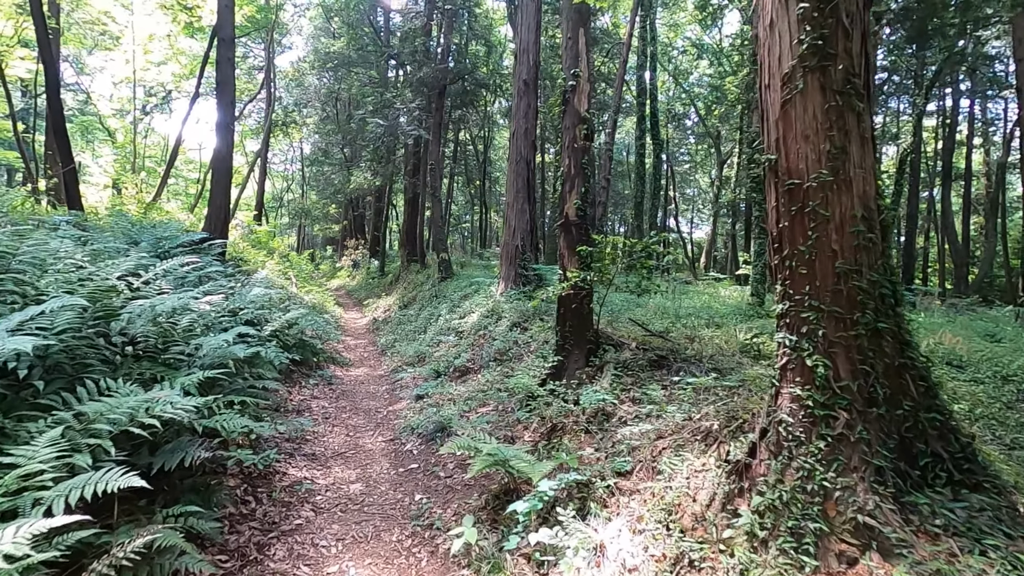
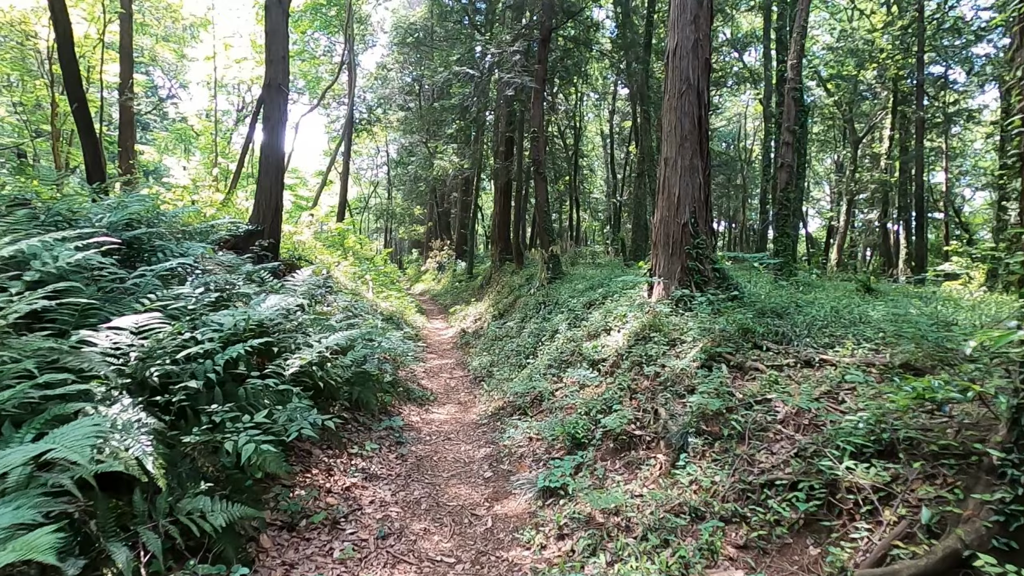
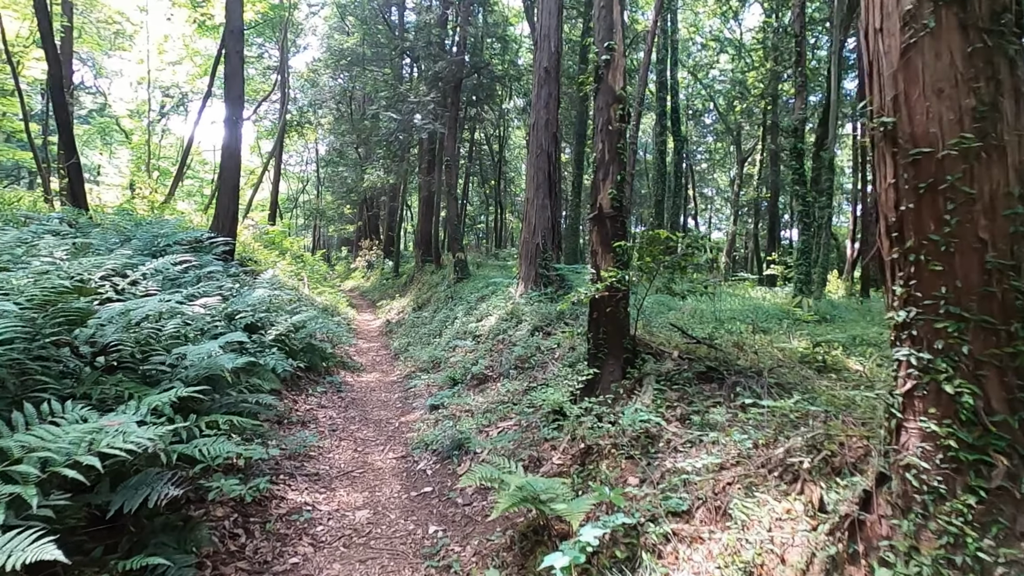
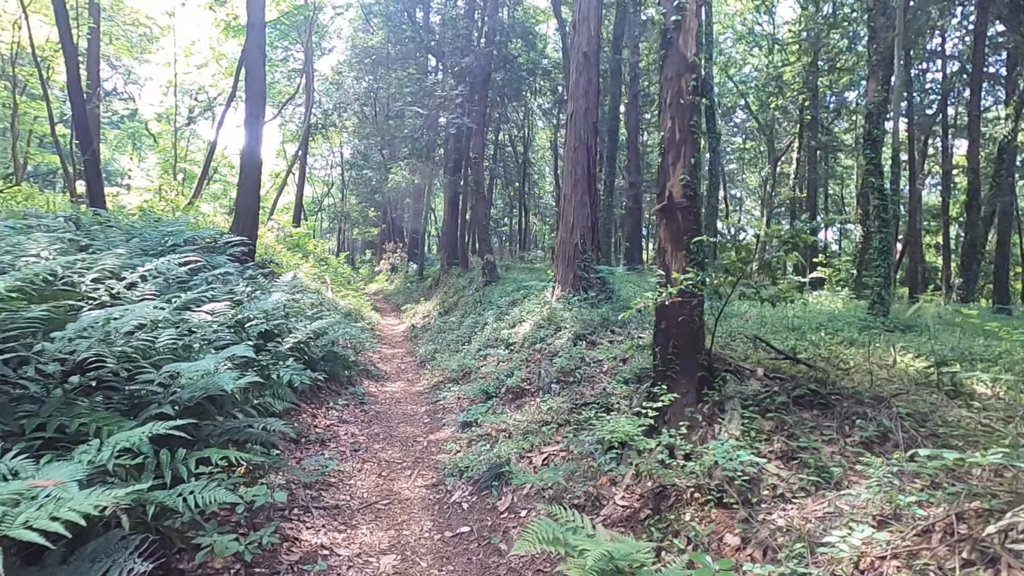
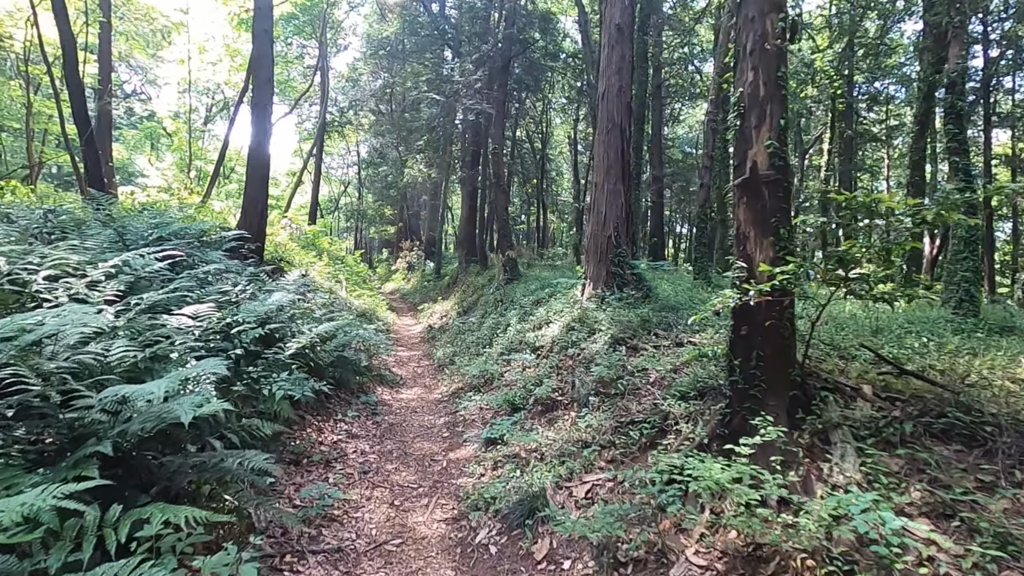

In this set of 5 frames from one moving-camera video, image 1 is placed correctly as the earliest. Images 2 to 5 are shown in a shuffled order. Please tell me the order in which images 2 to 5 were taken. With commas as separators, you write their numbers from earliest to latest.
3, 4, 5, 2
